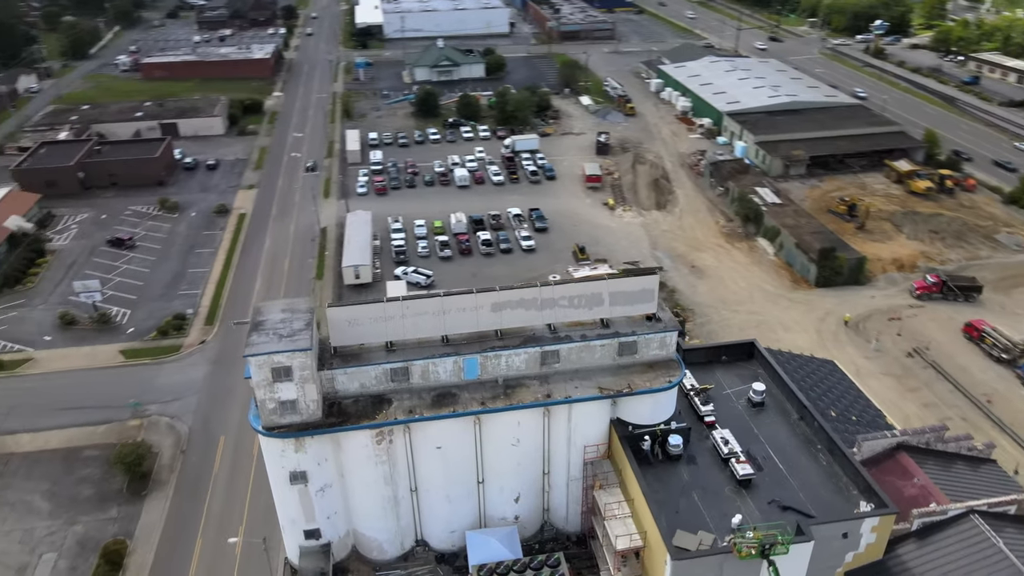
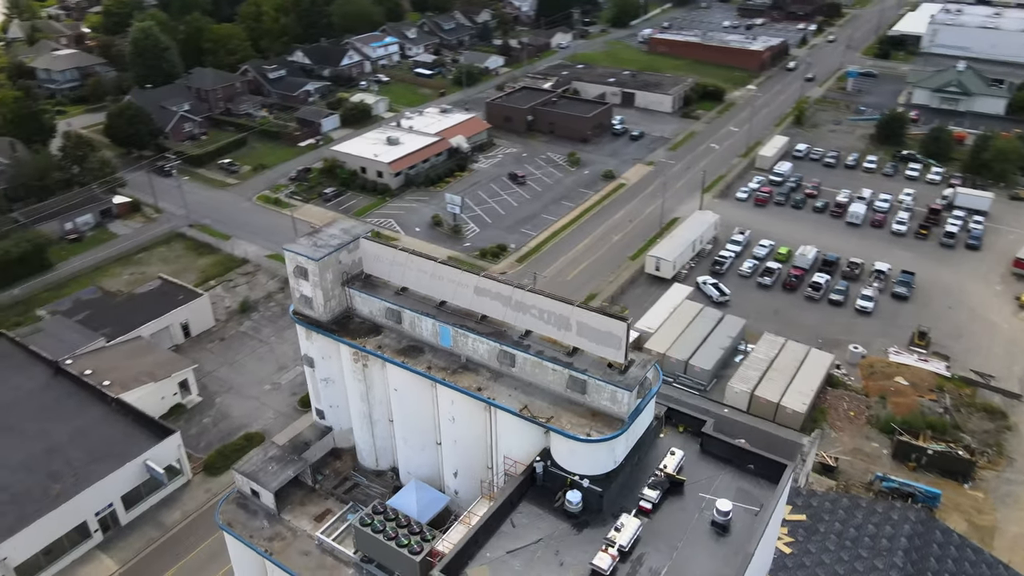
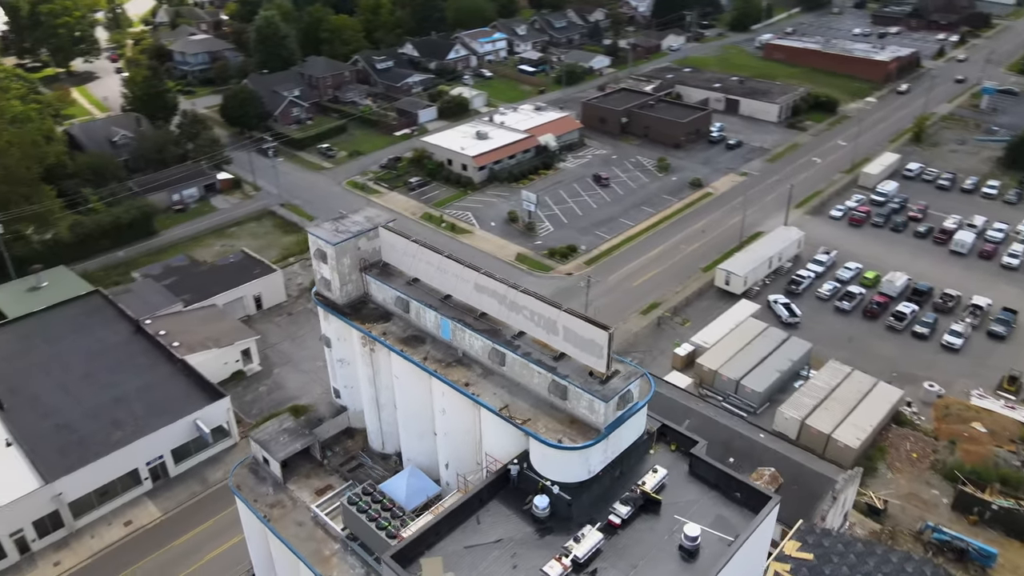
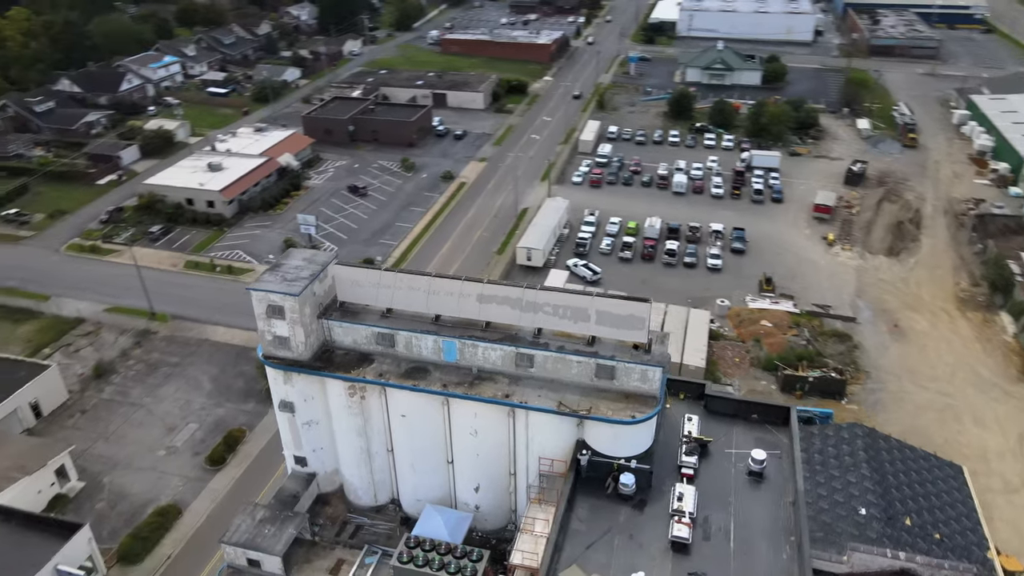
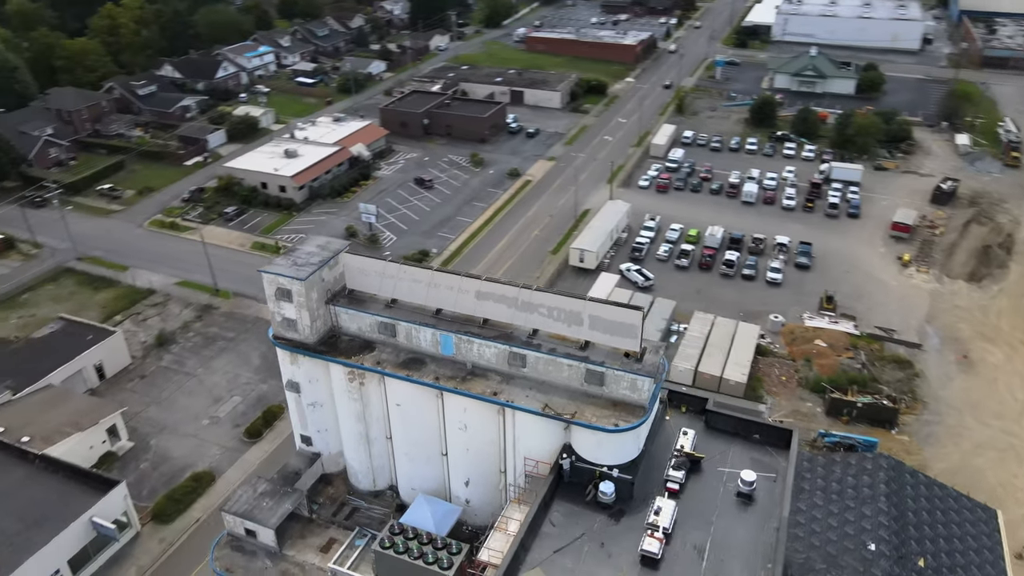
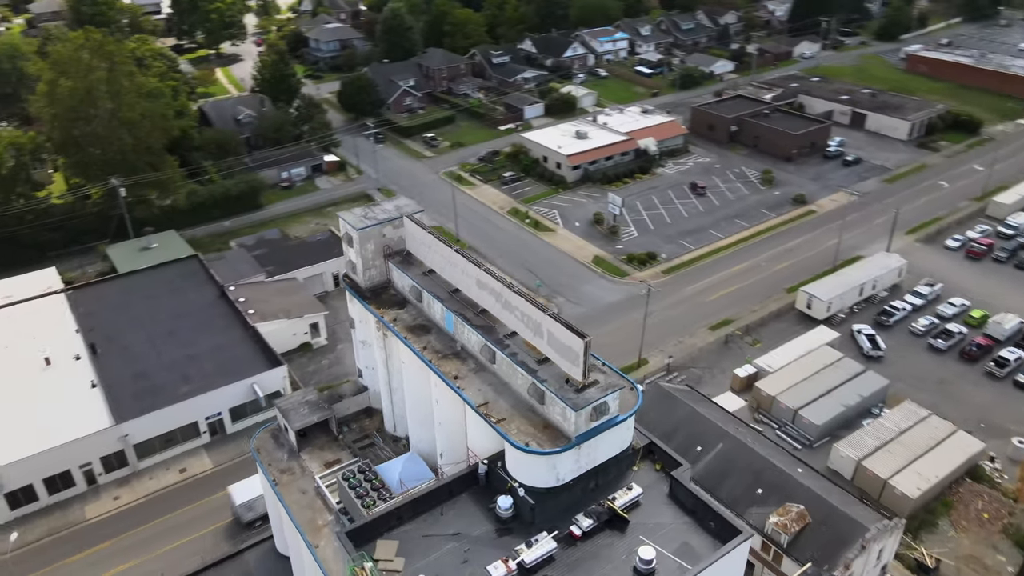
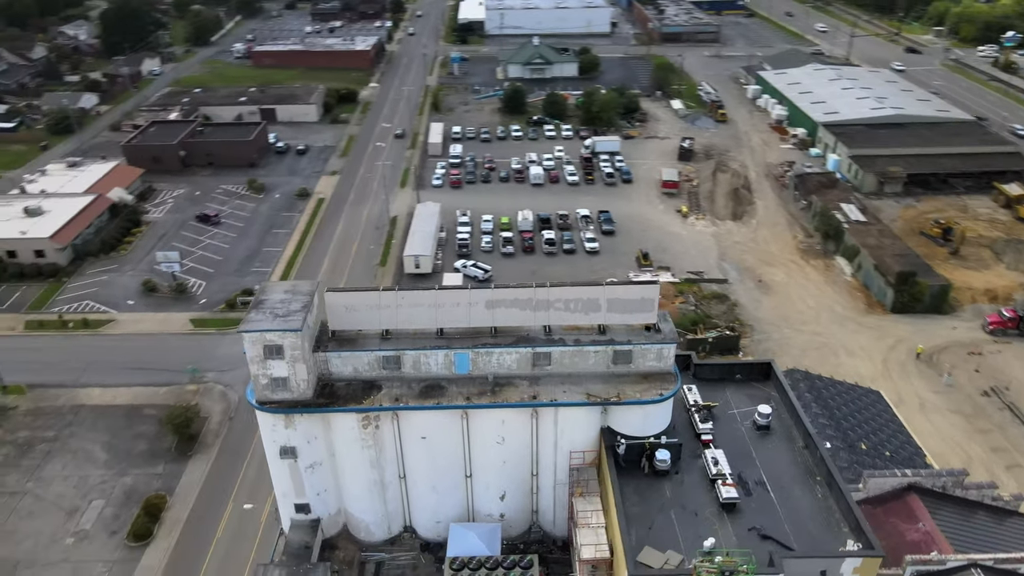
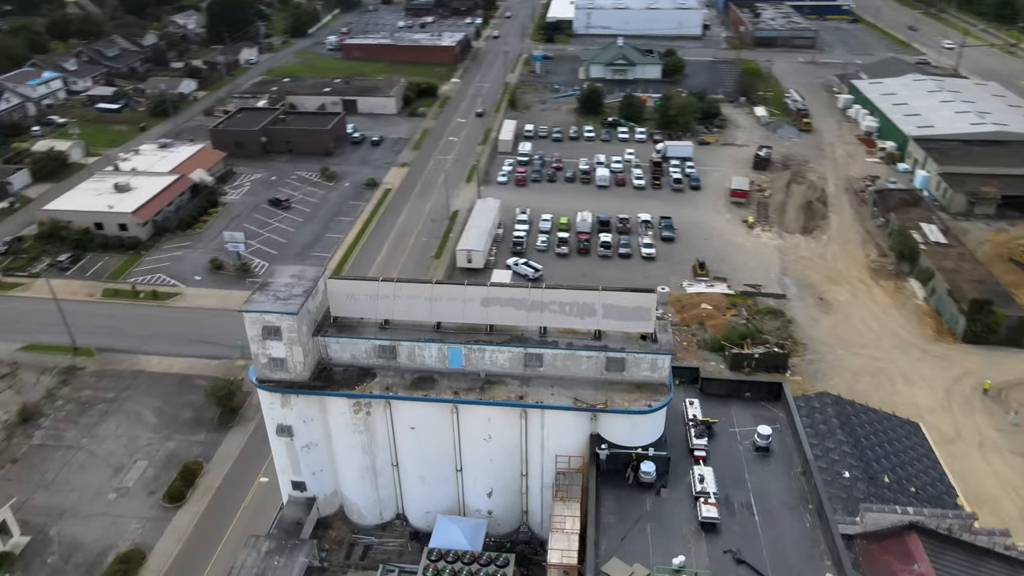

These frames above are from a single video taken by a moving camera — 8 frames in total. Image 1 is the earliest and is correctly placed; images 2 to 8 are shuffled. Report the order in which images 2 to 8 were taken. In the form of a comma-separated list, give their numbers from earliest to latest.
7, 8, 4, 5, 2, 3, 6
